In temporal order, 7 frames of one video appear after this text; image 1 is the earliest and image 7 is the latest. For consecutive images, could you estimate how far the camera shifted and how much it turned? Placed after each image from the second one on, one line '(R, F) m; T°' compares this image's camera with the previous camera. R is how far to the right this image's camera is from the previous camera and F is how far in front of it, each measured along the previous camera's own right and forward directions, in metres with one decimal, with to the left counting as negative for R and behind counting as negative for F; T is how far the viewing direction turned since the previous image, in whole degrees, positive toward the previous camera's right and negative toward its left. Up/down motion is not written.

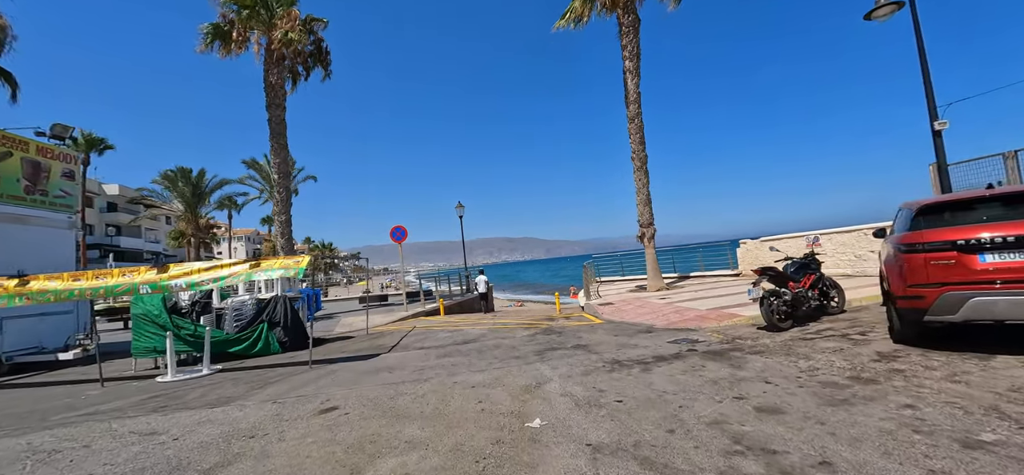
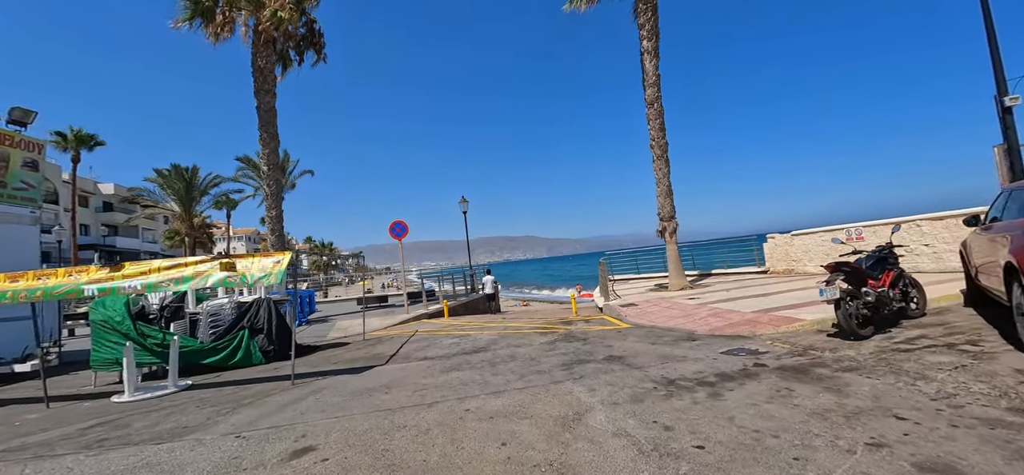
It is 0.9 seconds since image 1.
(-0.3, +1.3) m; 0°
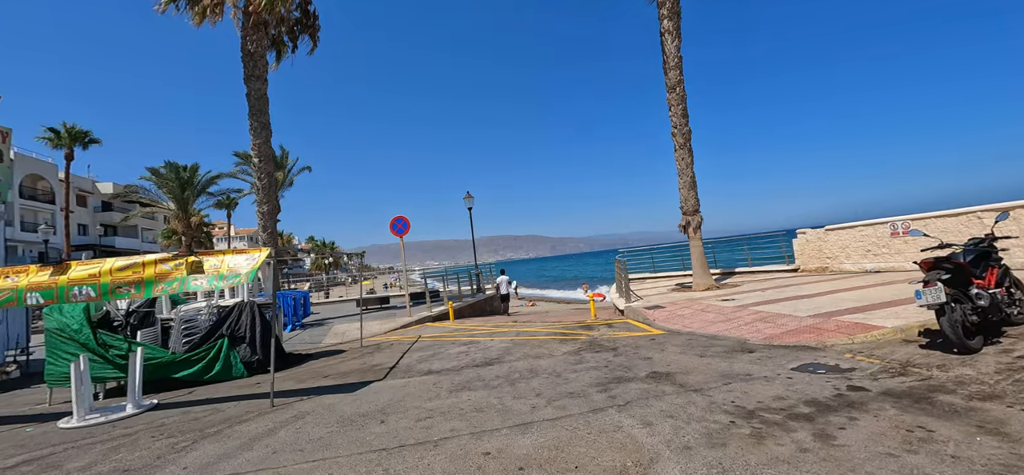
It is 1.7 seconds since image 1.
(-0.2, +1.2) m; 0°
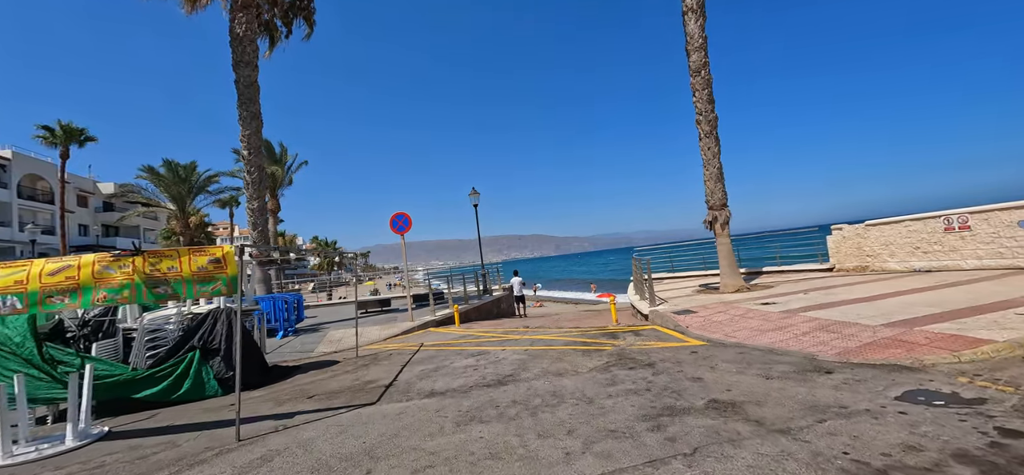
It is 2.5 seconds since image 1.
(-0.2, +1.2) m; -1°
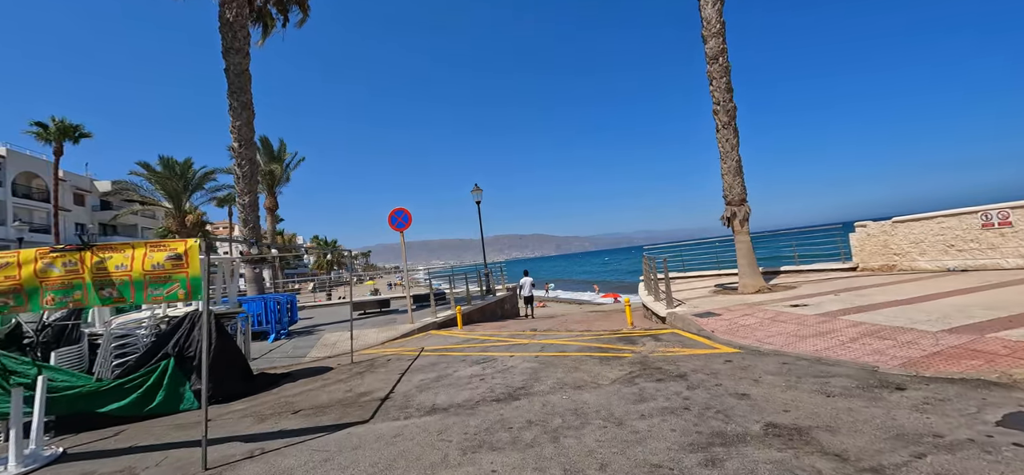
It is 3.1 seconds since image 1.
(-0.1, +0.7) m; 0°
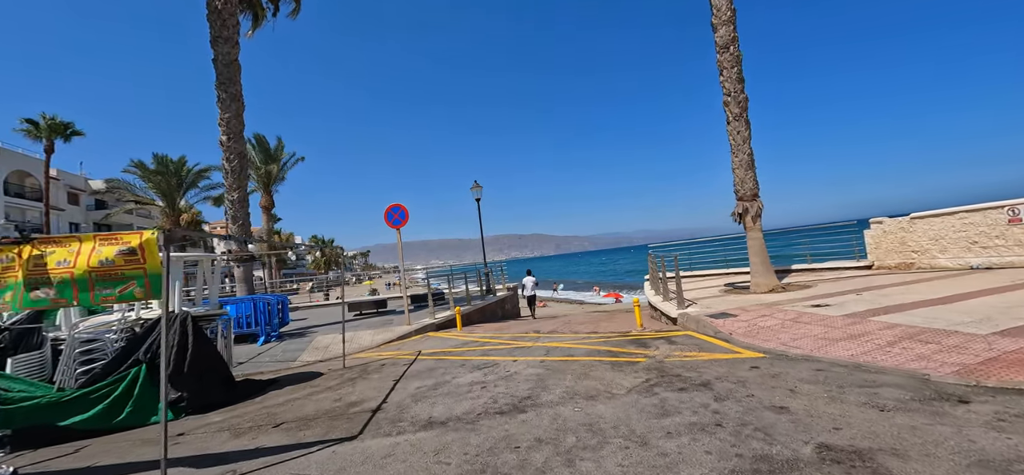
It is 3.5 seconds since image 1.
(-0.1, +0.6) m; 0°
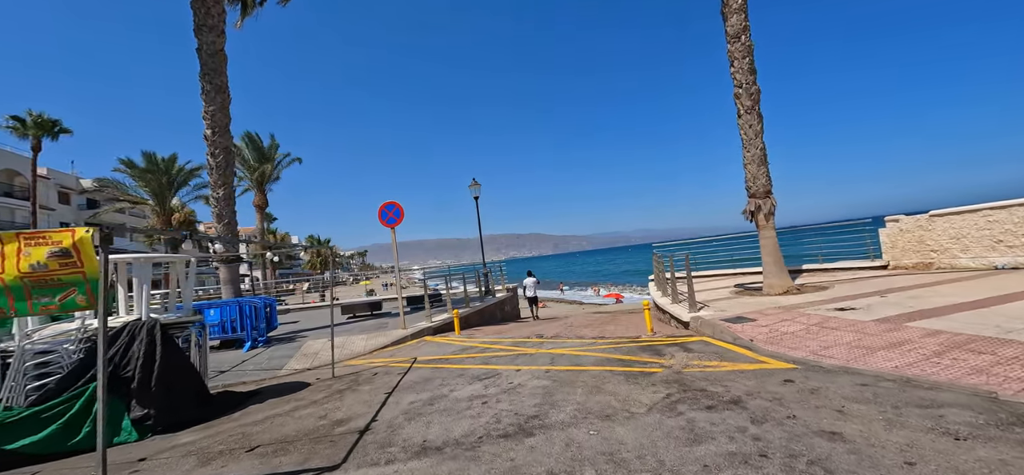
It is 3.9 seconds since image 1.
(-0.1, +0.6) m; 0°
